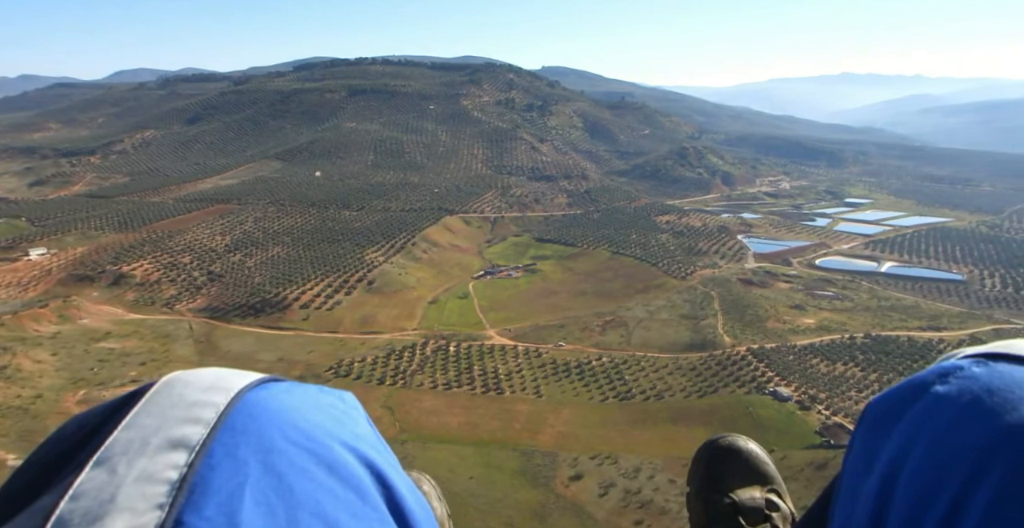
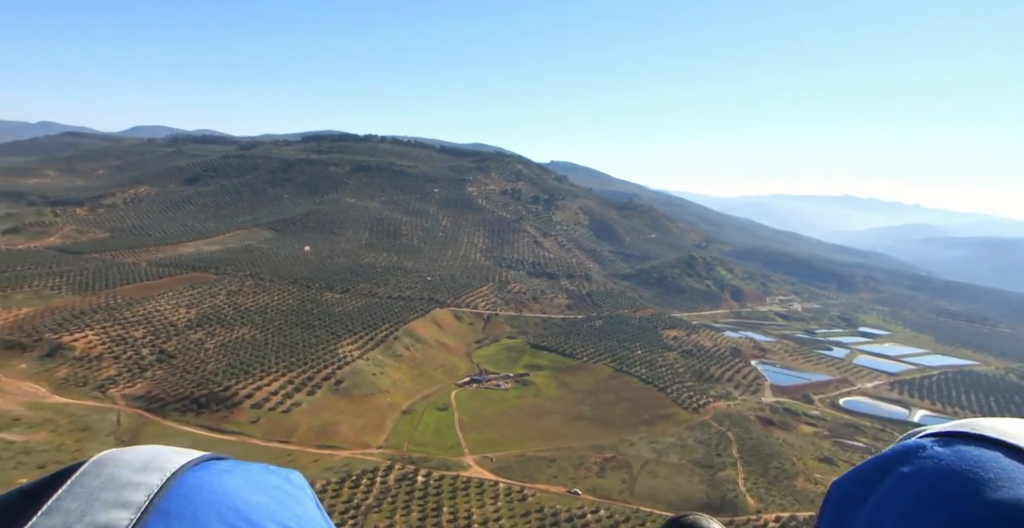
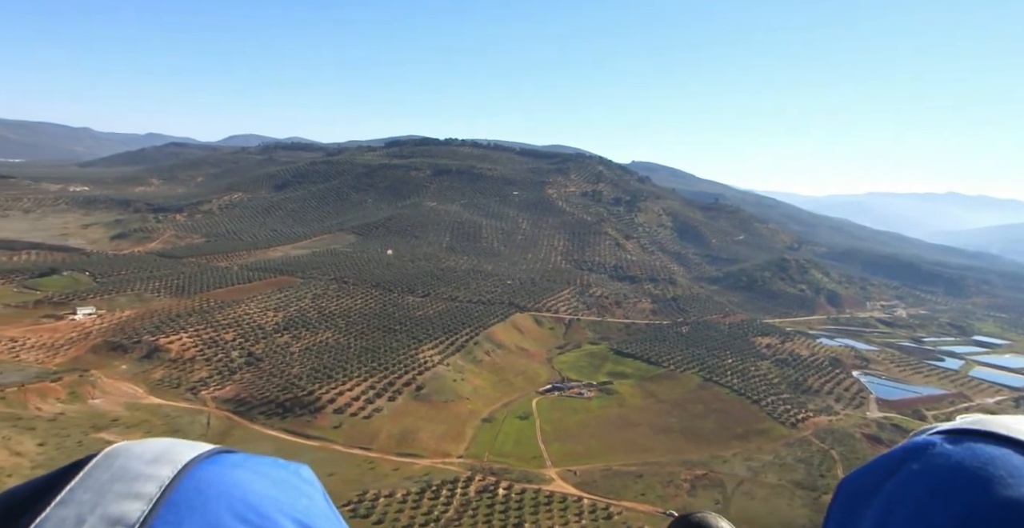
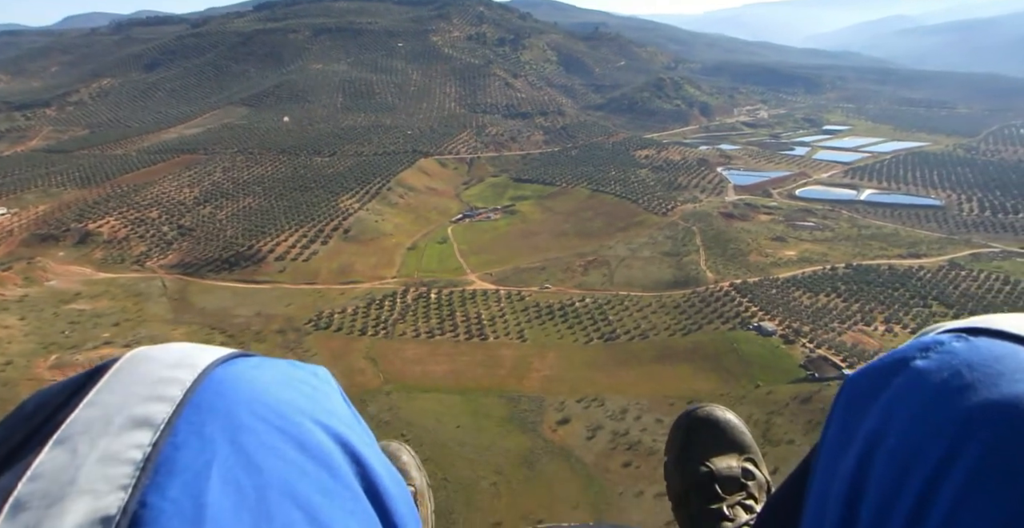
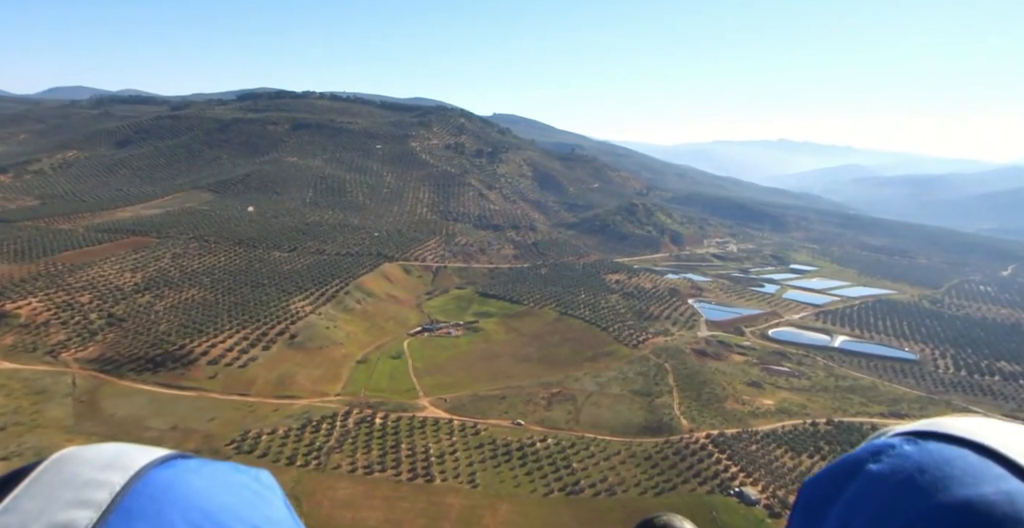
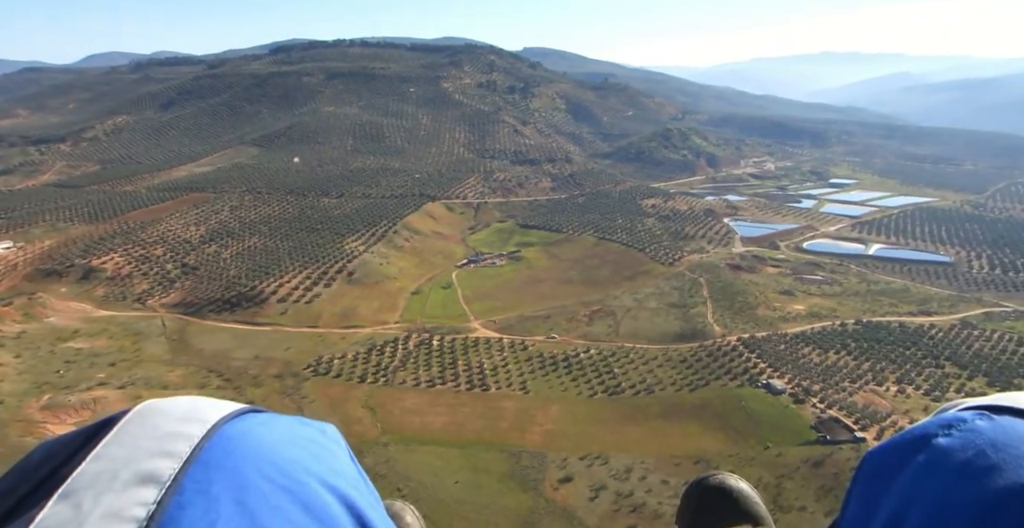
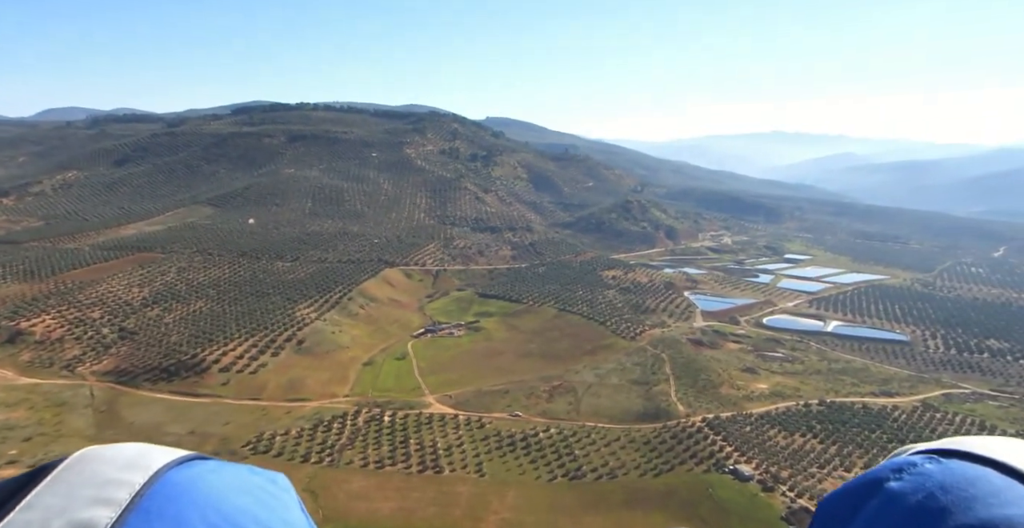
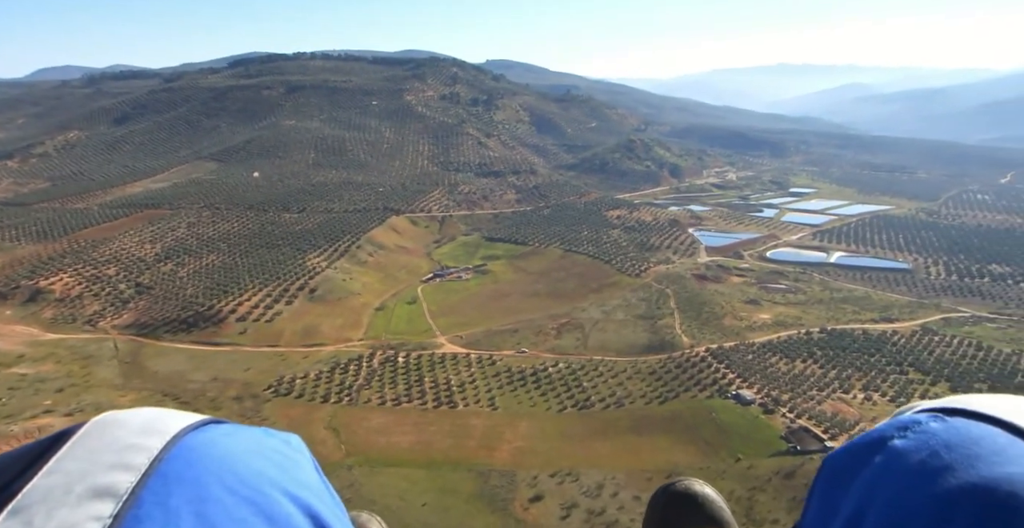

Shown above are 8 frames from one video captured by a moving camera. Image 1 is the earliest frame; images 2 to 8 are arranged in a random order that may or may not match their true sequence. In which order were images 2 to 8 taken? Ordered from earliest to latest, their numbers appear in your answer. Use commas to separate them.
4, 6, 8, 7, 5, 2, 3
